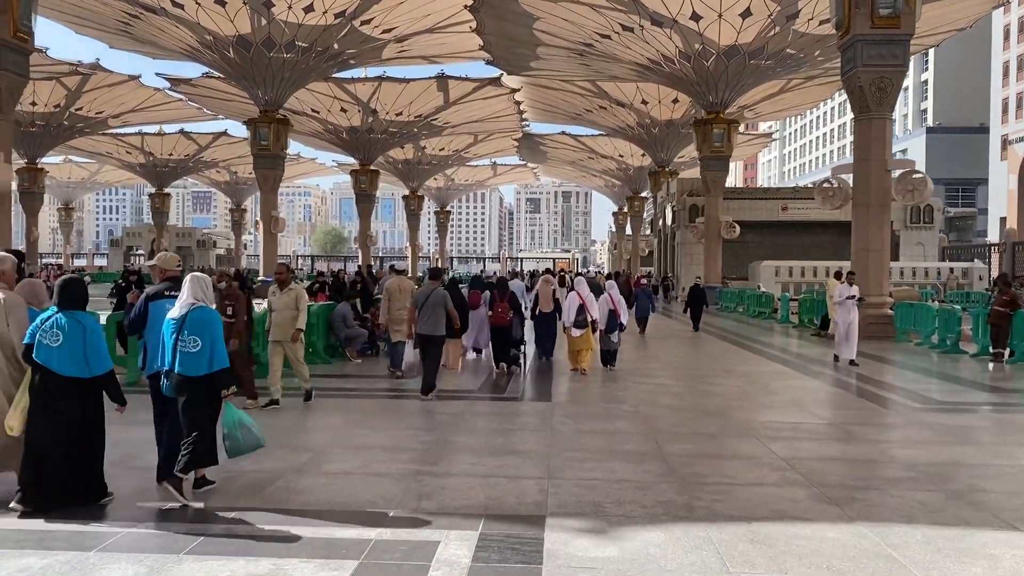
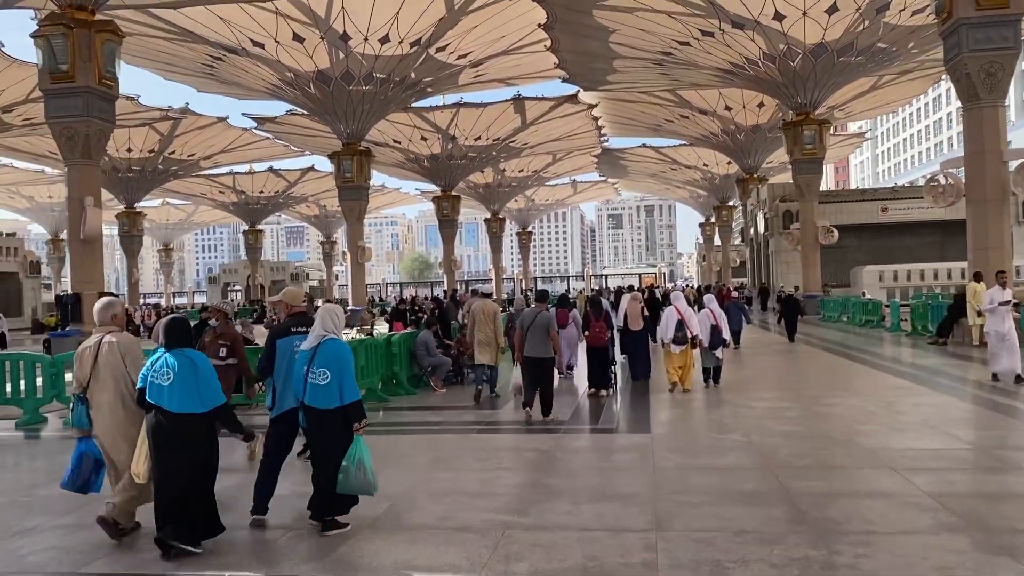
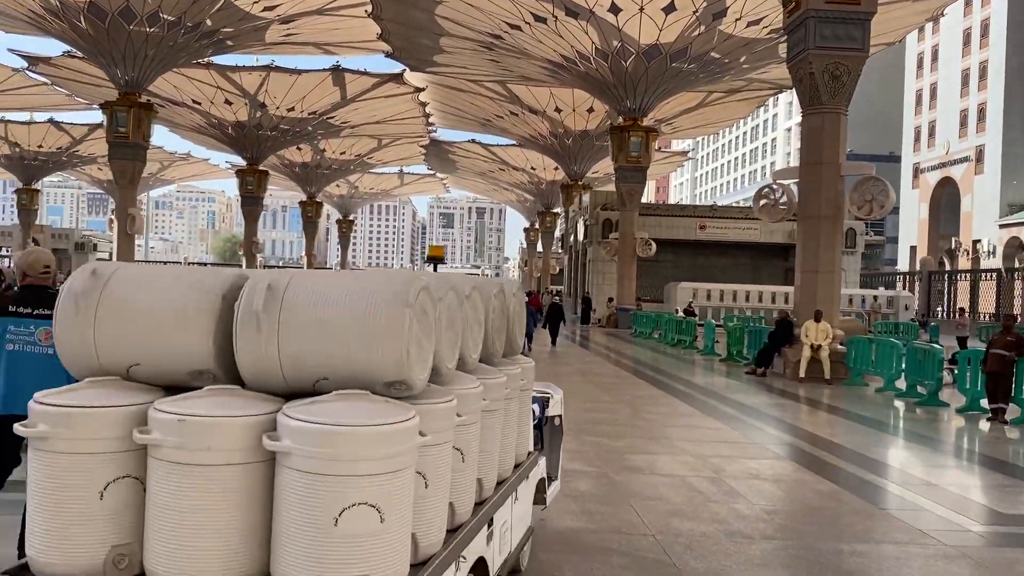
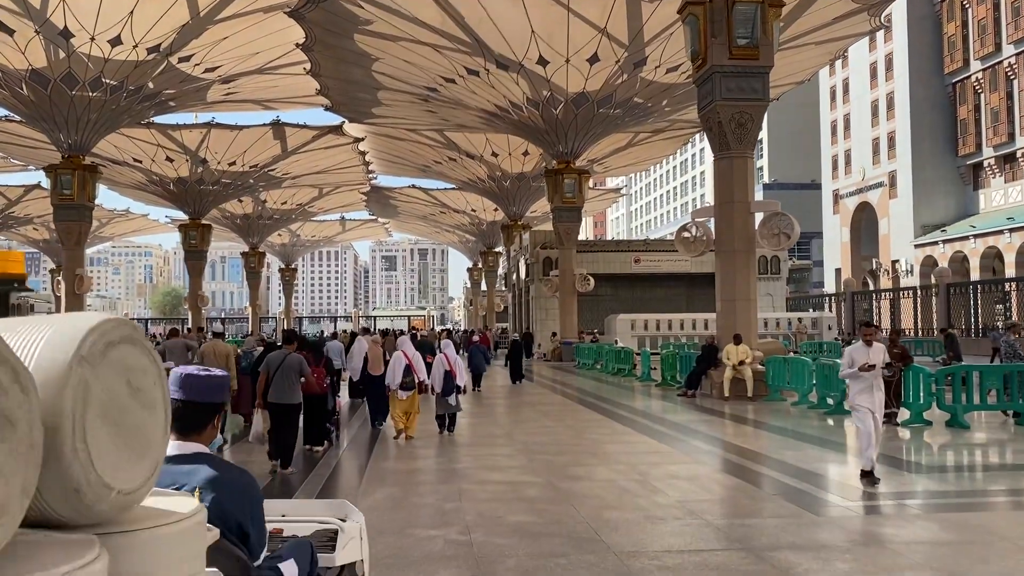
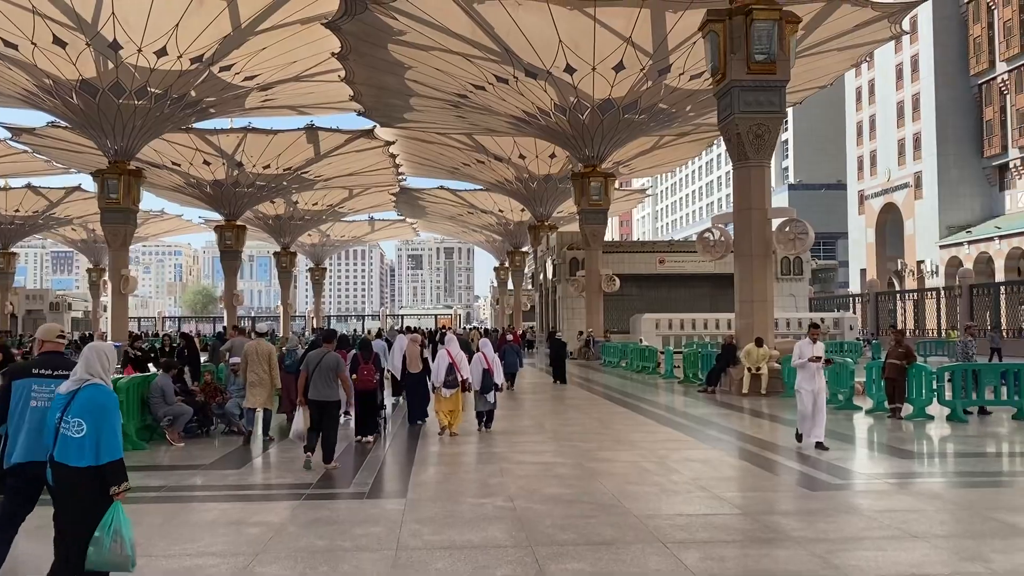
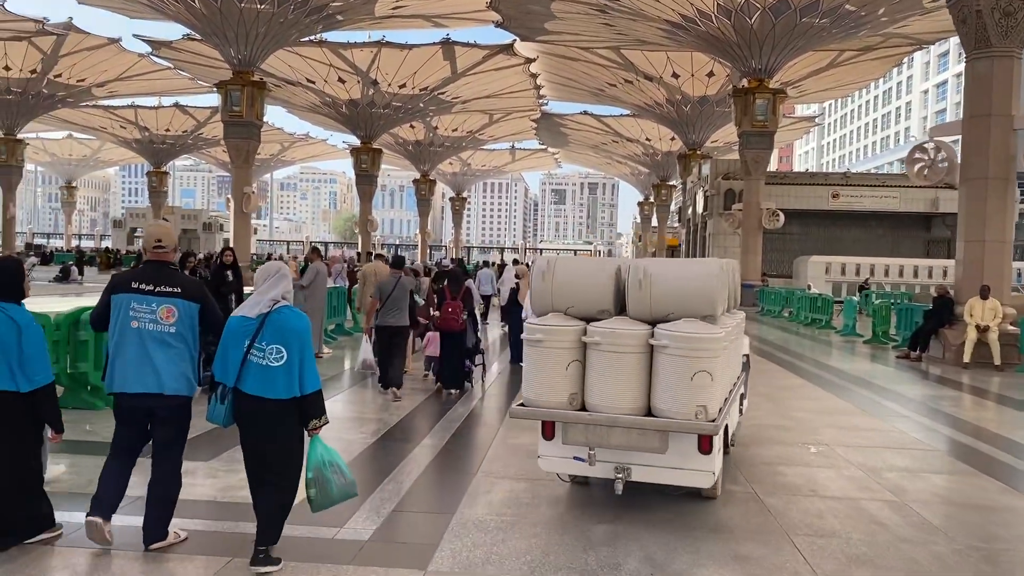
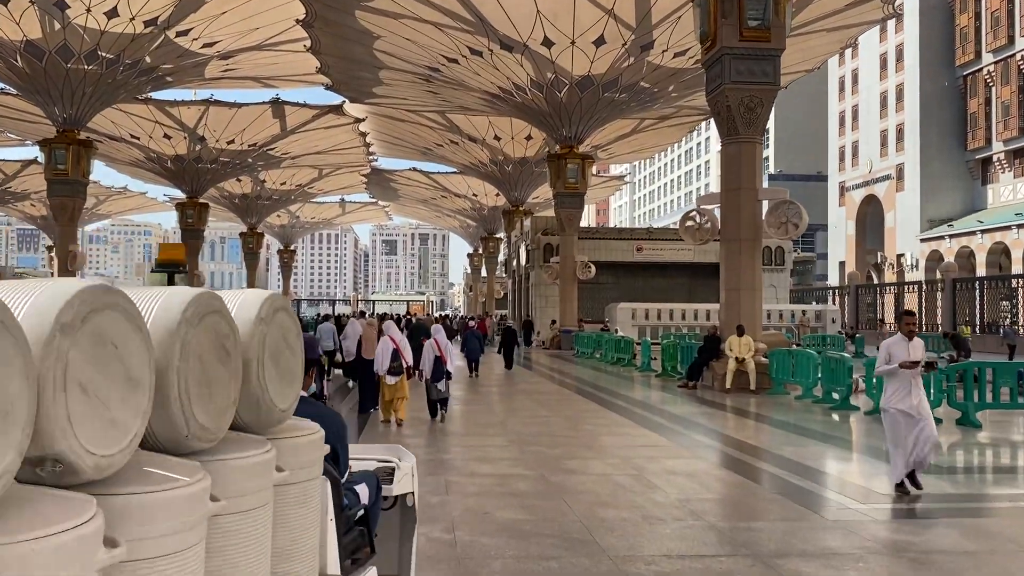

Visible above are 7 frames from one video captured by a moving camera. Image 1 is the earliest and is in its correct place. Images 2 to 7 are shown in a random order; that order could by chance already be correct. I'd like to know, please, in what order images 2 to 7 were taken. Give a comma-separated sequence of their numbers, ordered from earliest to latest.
2, 5, 4, 7, 3, 6
